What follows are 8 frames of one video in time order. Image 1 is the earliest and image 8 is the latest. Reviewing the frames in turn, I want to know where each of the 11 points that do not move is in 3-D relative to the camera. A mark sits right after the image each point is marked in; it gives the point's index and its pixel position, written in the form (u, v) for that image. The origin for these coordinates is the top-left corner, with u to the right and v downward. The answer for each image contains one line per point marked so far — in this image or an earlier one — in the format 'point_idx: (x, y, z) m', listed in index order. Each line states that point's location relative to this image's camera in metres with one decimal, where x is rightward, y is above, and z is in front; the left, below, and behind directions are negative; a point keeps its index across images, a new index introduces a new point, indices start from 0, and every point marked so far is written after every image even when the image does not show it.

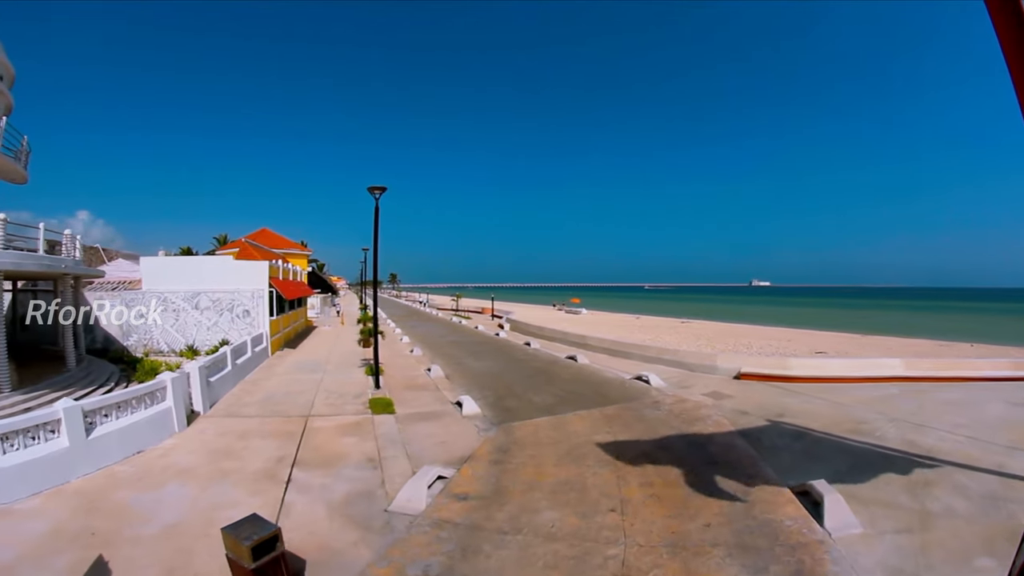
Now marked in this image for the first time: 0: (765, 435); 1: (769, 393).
0: (+4.7, -2.8, +8.5) m
1: (+6.9, -2.9, +12.3) m
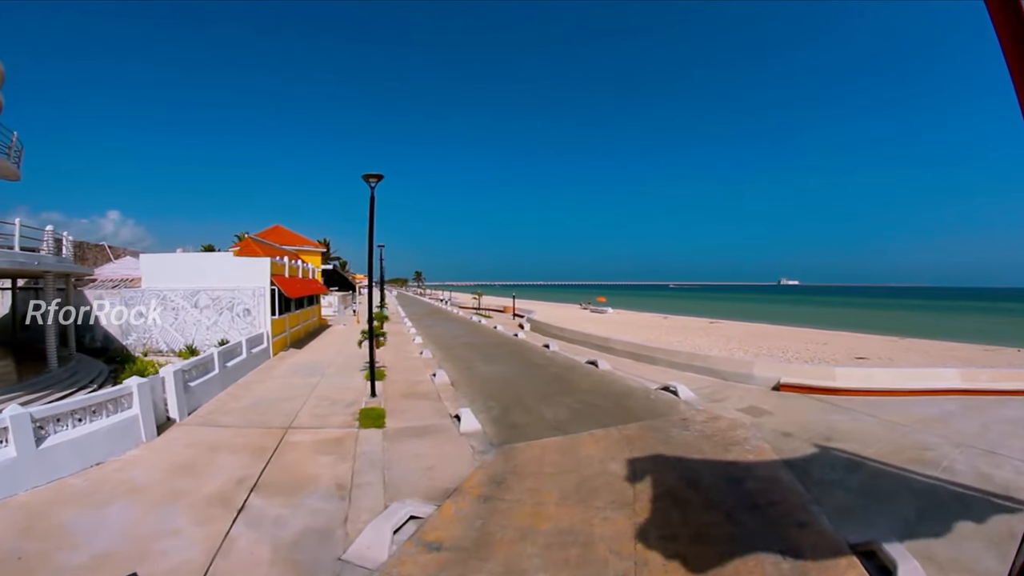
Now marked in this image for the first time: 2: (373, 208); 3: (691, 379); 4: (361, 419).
0: (+4.7, -2.8, +7.1) m
1: (+7.2, -2.9, +10.8) m
2: (-2.9, +1.7, +9.3) m
3: (+5.3, -2.7, +13.5) m
4: (-2.8, -2.5, +8.3) m
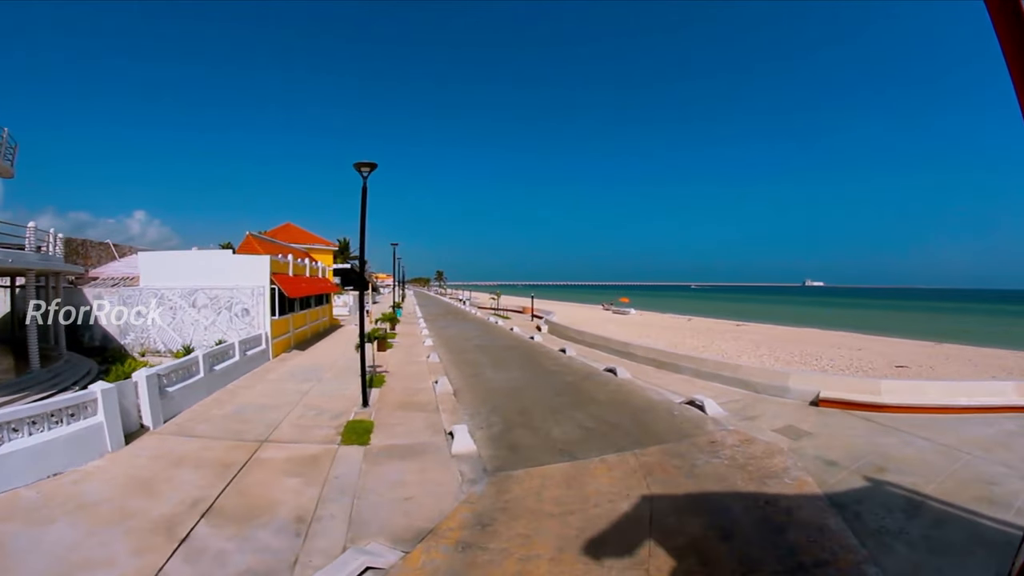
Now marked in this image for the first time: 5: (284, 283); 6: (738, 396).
0: (+4.7, -2.8, +5.9) m
1: (+7.3, -2.9, +9.4) m
2: (-2.8, +1.7, +8.5) m
3: (+5.6, -2.8, +12.2) m
4: (-2.8, -2.5, +7.5) m
5: (-6.7, +0.2, +13.2) m
6: (+5.7, -2.8, +11.5) m
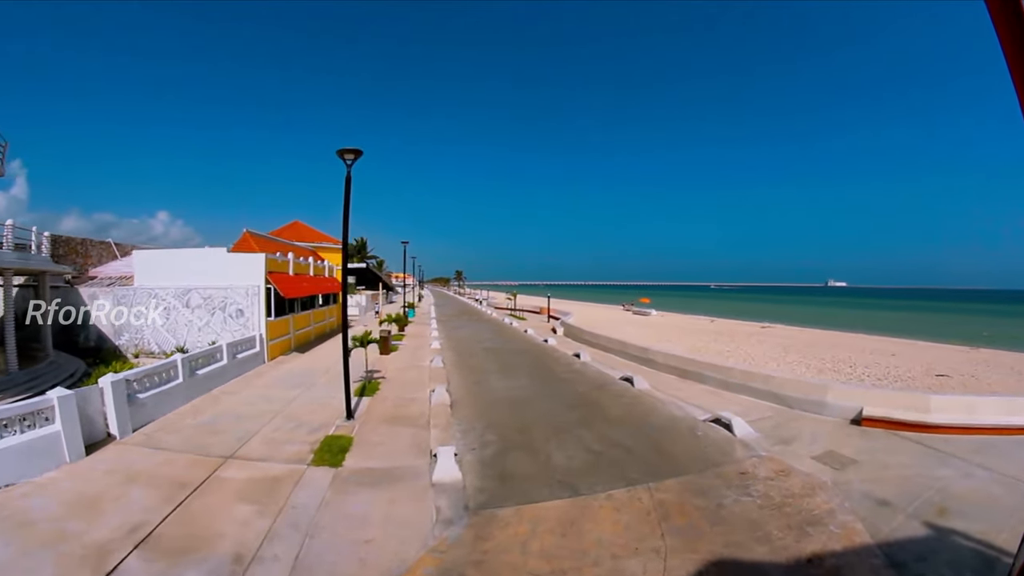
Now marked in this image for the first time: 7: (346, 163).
0: (+4.5, -2.9, +4.7) m
1: (+7.3, -3.0, +8.1) m
2: (-2.8, +1.7, +7.7) m
3: (+5.7, -2.8, +11.0) m
4: (-2.9, -2.5, +6.7) m
5: (-6.5, +0.2, +12.5) m
6: (+5.9, -2.9, +10.3) m
7: (-3.0, +2.2, +7.9) m
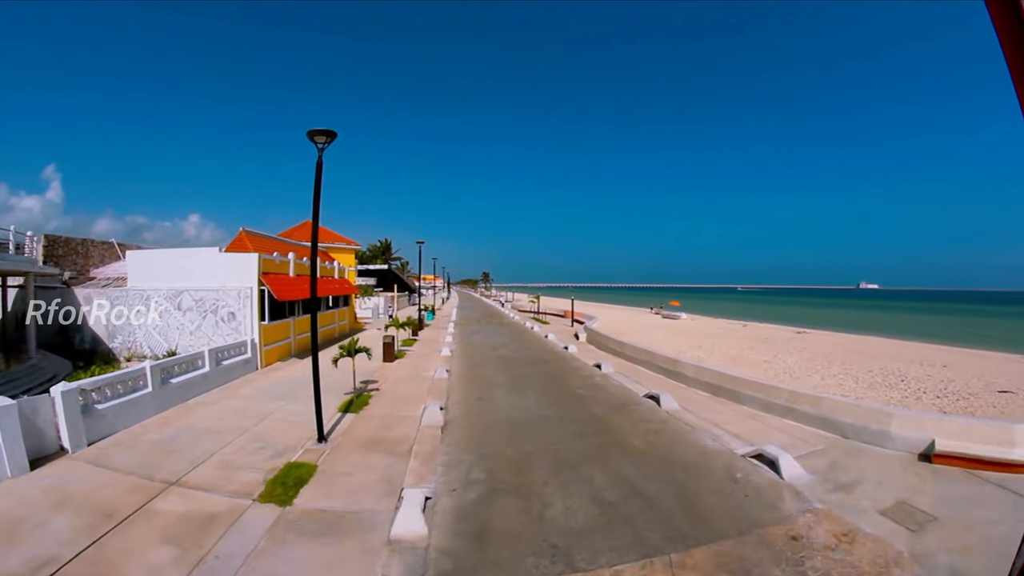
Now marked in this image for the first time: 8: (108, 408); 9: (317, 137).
0: (+4.2, -3.0, +3.2) m
1: (+7.2, -3.1, +6.4) m
2: (-2.9, +1.6, +6.7) m
3: (+5.8, -3.0, +9.4) m
4: (-3.0, -2.5, +5.6) m
5: (-6.2, +0.1, +11.8) m
6: (+5.9, -3.0, +8.7) m
7: (-3.0, +2.2, +6.9) m
8: (-6.7, -2.0, +7.5) m
9: (-2.9, +2.3, +6.8) m
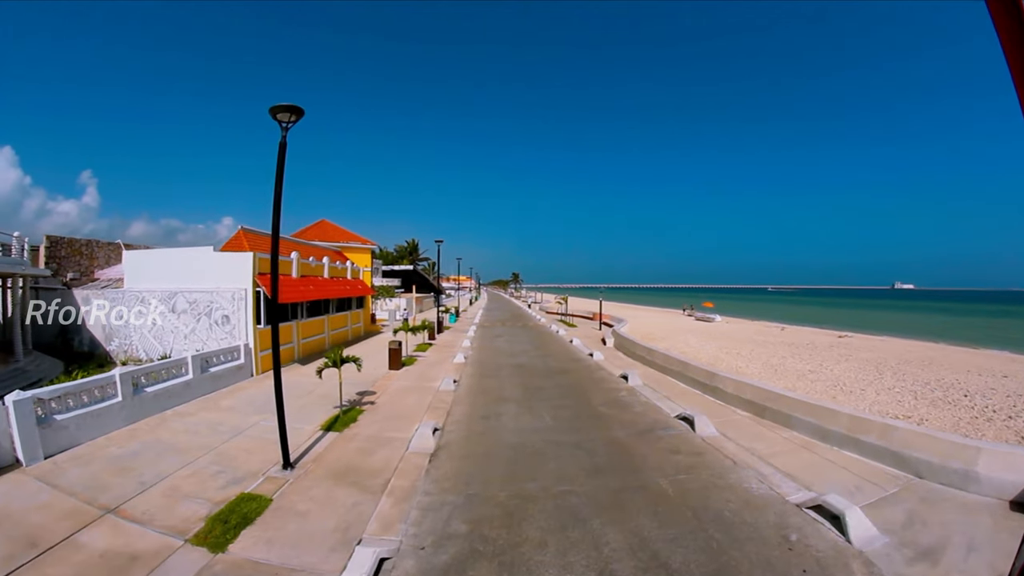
0: (+3.9, -3.1, +1.7) m
1: (+7.1, -3.2, +4.7) m
2: (-2.9, +1.6, +5.7) m
3: (+6.0, -3.1, +7.7) m
4: (-3.1, -2.6, +4.7) m
5: (-5.8, +0.1, +11.0) m
6: (+6.0, -3.1, +7.0) m
7: (-3.0, +2.1, +5.9) m
8: (-6.7, -2.1, +6.8) m
9: (-3.0, +2.2, +5.8) m
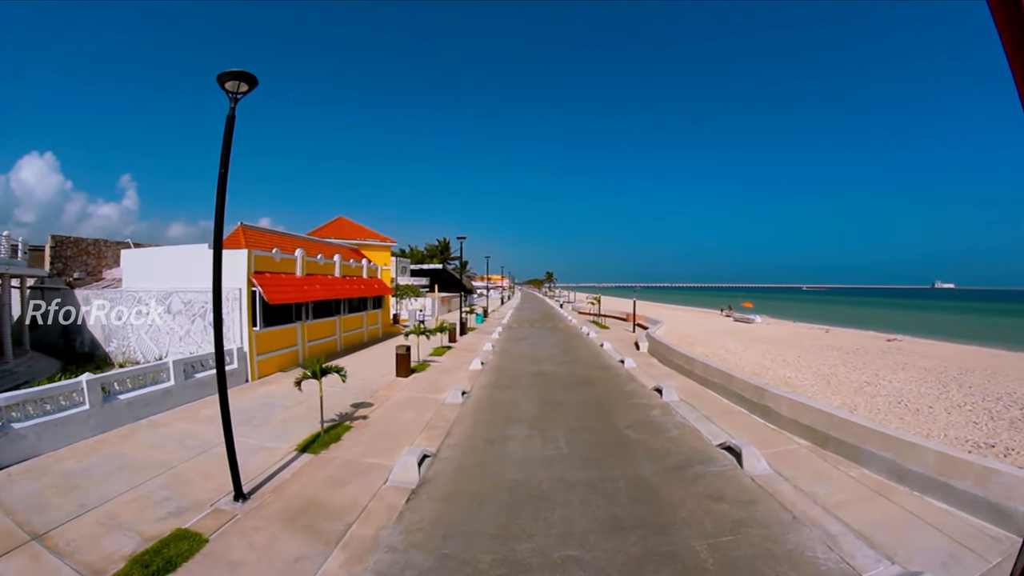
0: (+3.4, -3.1, +0.1) m
1: (+6.9, -3.3, +2.9) m
2: (-3.0, +1.6, +4.7) m
3: (+6.0, -3.1, +6.0) m
4: (-3.3, -2.6, +3.7) m
5: (-5.5, +0.1, +10.2) m
6: (+6.0, -3.2, +5.3) m
7: (-3.1, +2.1, +4.9) m
8: (-6.7, -2.0, +6.1) m
9: (-3.0, +2.2, +4.8) m
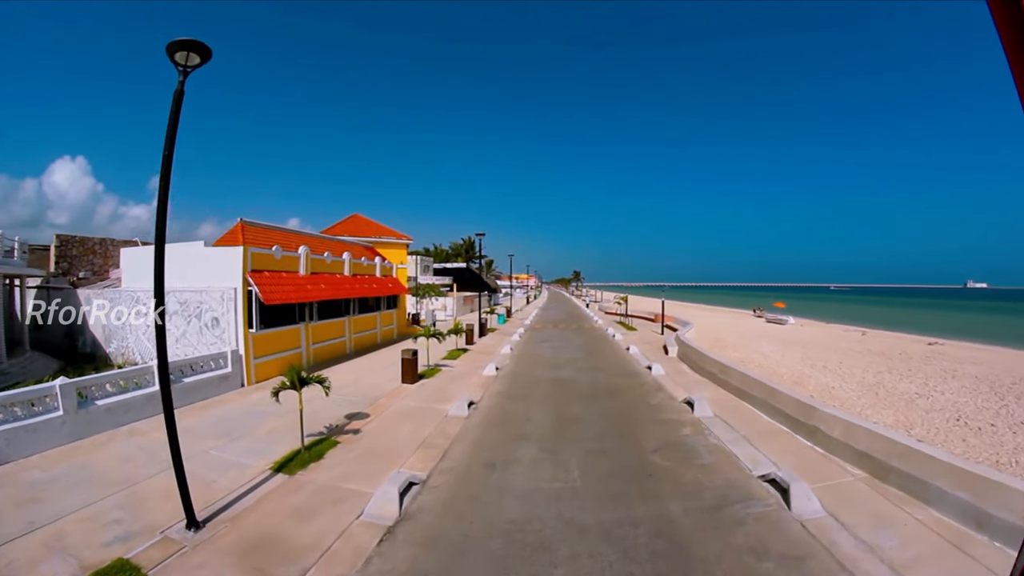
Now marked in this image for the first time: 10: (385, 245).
0: (+3.0, -3.2, -1.0) m
1: (+6.7, -3.4, +1.5) m
2: (-3.1, +1.6, +3.9) m
3: (+6.0, -3.2, +4.7) m
4: (-3.5, -2.6, +3.0) m
5: (-5.2, +0.1, +9.6) m
6: (+5.9, -3.2, +4.0) m
7: (-3.1, +2.1, +4.2) m
8: (-6.7, -2.0, +5.6) m
9: (-3.1, +2.2, +4.1) m
10: (-5.1, +1.7, +18.4) m
